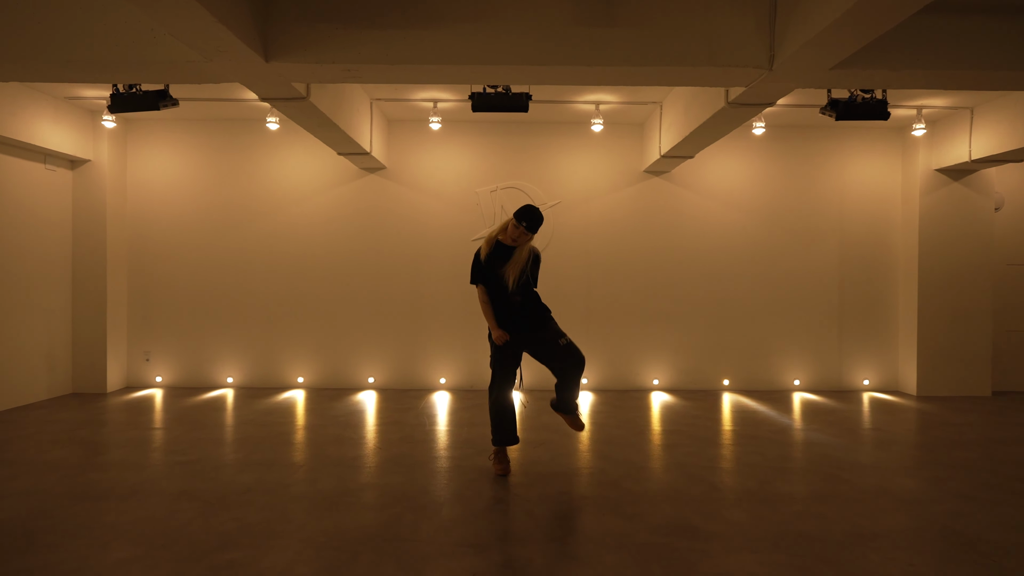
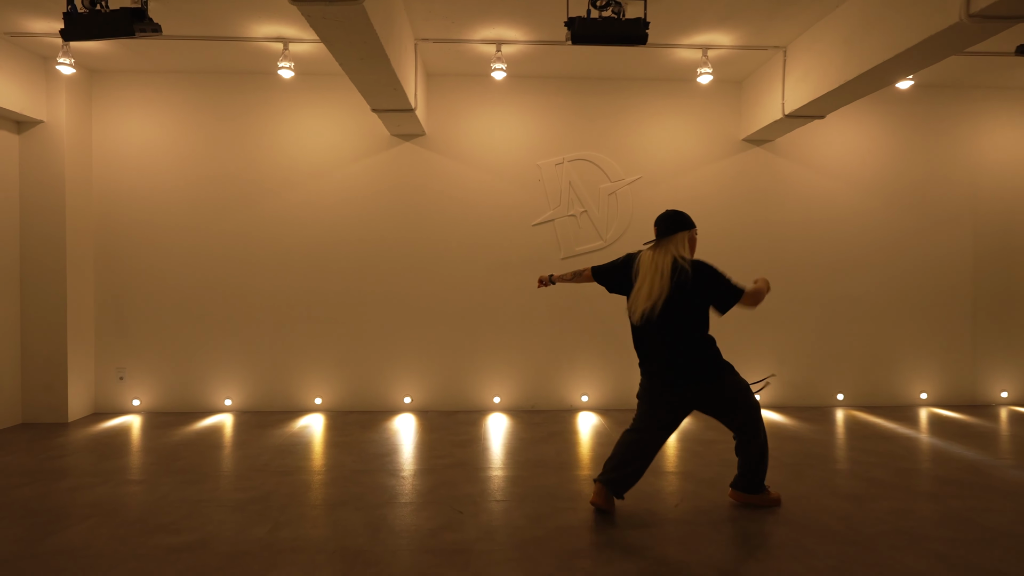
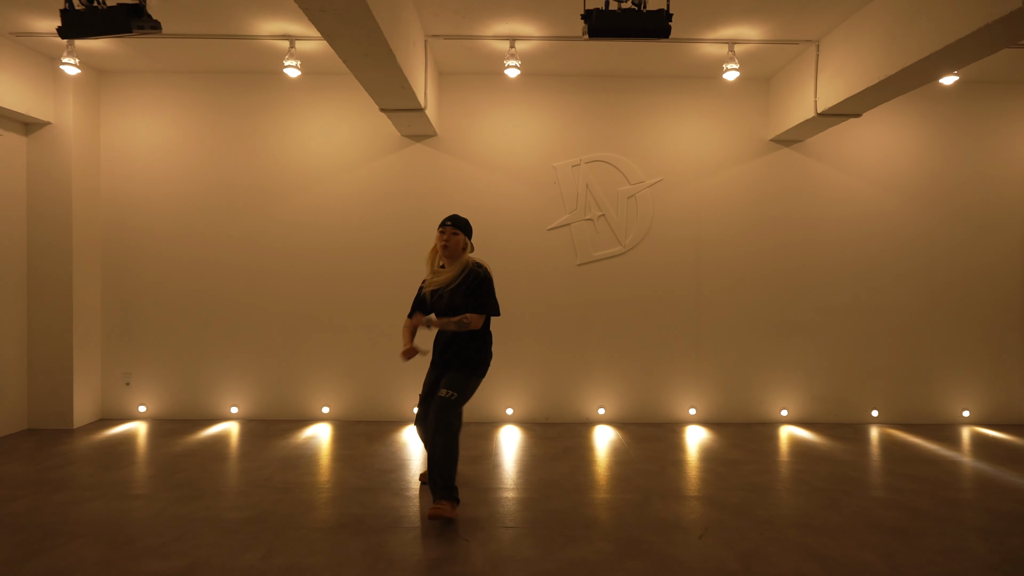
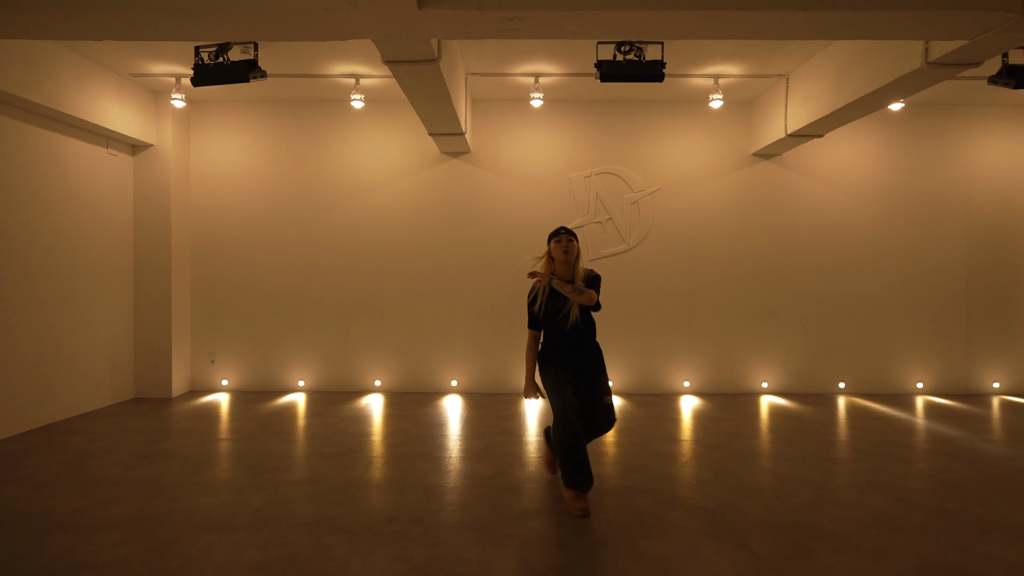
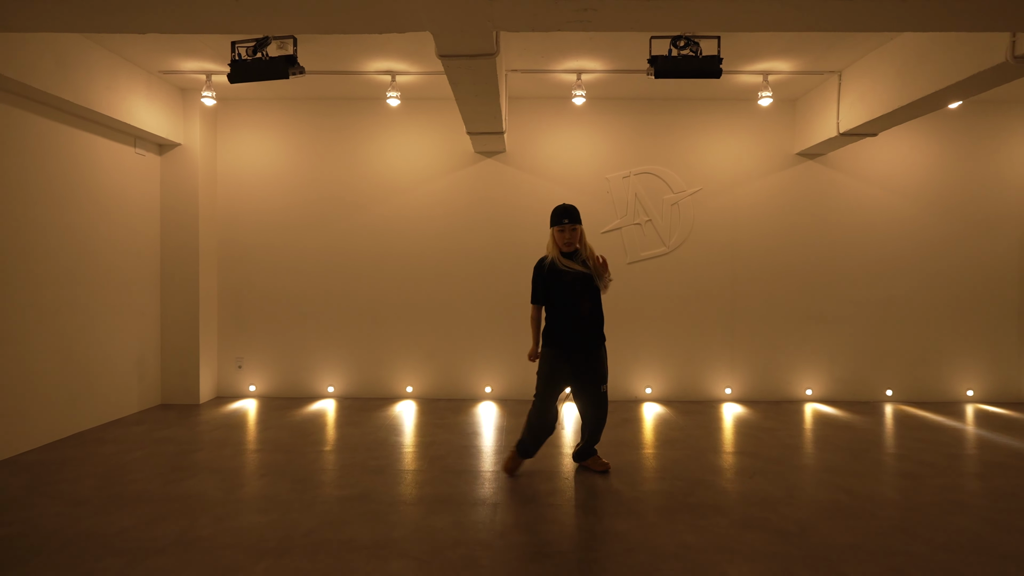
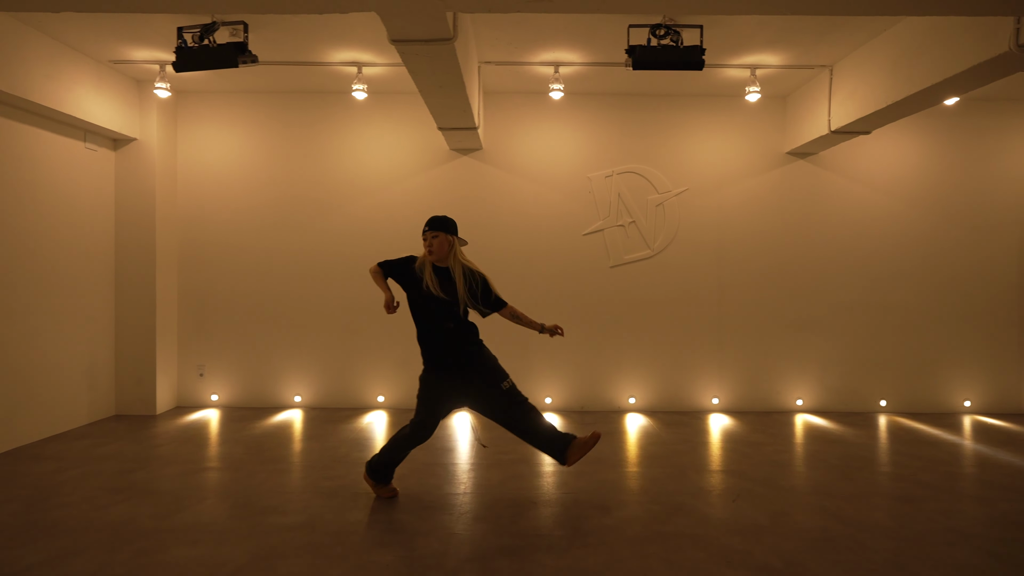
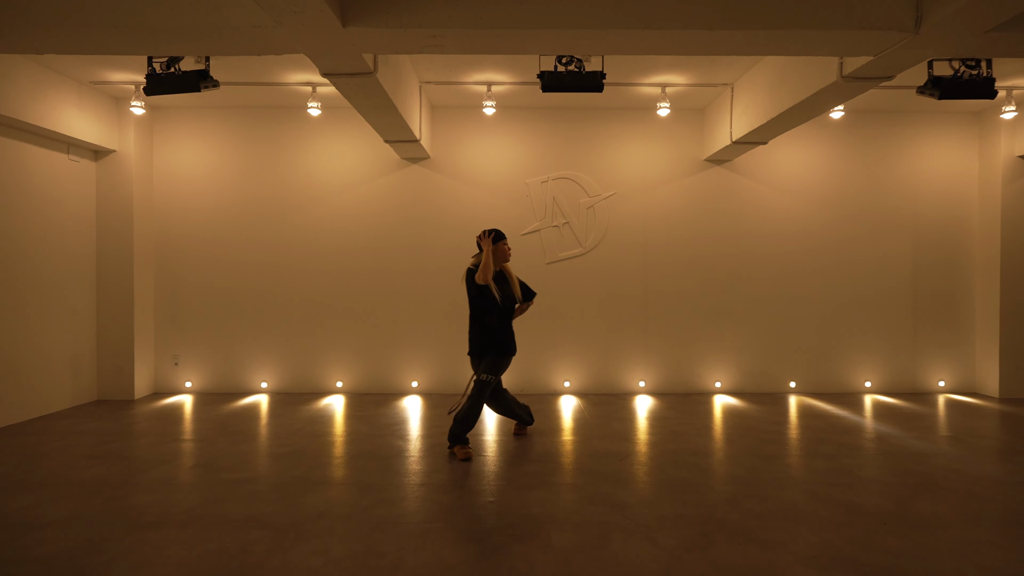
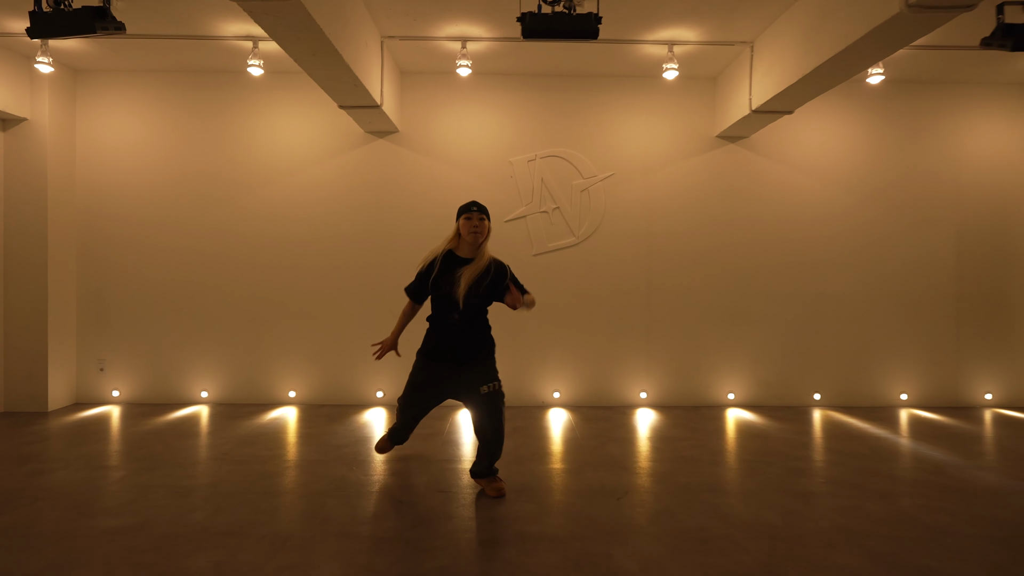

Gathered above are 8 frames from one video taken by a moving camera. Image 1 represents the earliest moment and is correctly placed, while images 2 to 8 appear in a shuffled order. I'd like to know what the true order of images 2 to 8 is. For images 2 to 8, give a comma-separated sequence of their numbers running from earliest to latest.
8, 3, 4, 7, 6, 5, 2
